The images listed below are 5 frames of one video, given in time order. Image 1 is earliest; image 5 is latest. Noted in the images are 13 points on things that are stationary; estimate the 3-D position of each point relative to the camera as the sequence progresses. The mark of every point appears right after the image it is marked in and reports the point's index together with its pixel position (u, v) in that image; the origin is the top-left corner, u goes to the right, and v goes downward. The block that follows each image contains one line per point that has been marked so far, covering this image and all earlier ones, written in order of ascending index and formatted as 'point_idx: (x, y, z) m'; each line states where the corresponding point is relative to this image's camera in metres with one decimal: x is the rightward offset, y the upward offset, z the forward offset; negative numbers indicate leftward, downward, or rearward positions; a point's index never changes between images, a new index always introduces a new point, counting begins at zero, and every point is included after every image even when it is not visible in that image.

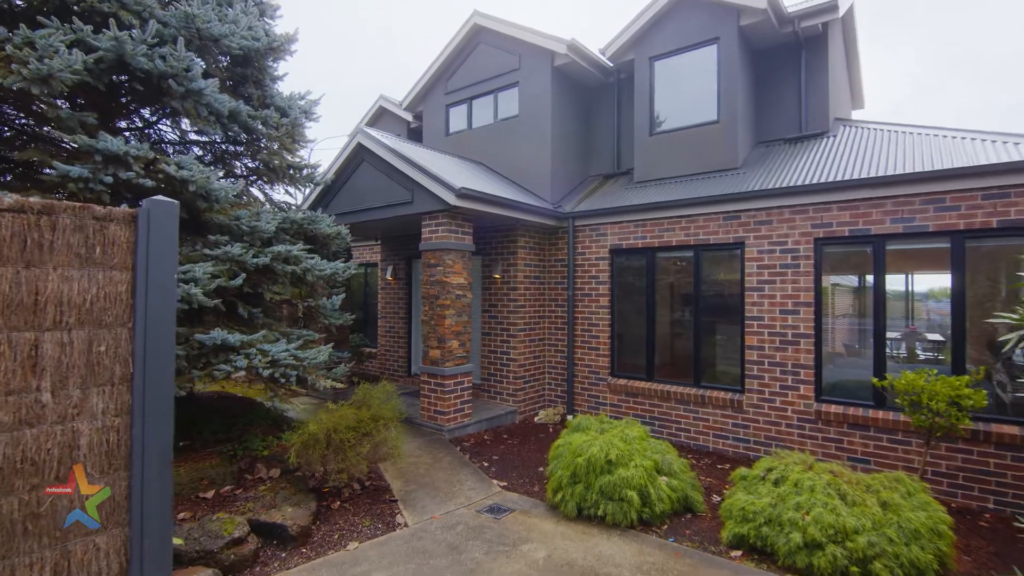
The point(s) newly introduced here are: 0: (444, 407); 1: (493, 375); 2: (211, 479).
0: (-0.9, -1.5, +6.6) m
1: (-0.3, -1.4, +8.0) m
2: (-2.4, -1.5, +4.2) m
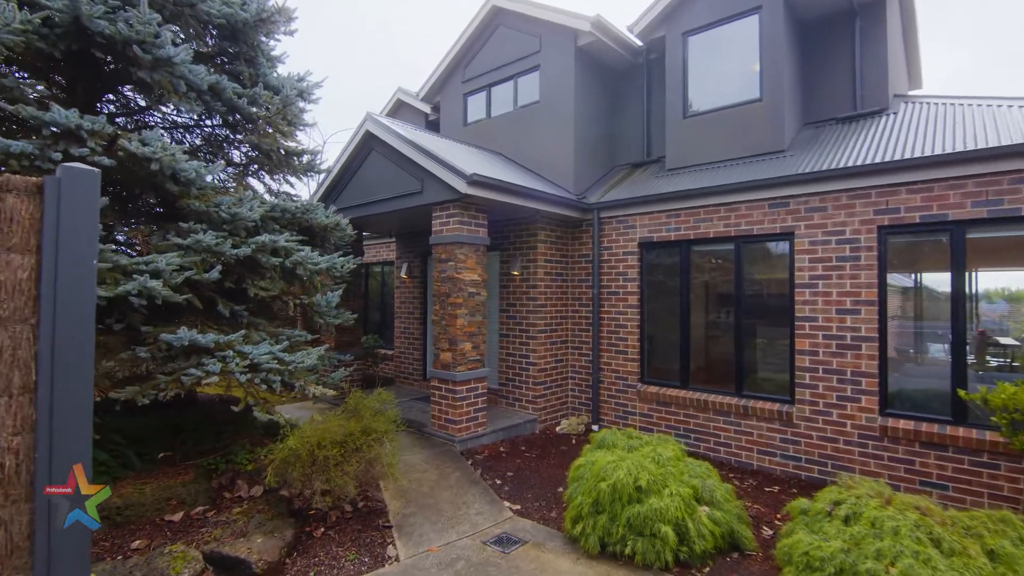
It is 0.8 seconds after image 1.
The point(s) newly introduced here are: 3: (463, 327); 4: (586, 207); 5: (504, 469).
0: (-0.7, -1.5, +6.0) m
1: (0.0, -1.3, +7.4) m
2: (-2.4, -1.5, +3.7) m
3: (-0.6, -0.5, +6.1) m
4: (+1.1, +1.2, +7.3) m
5: (-0.1, -1.9, +5.4) m
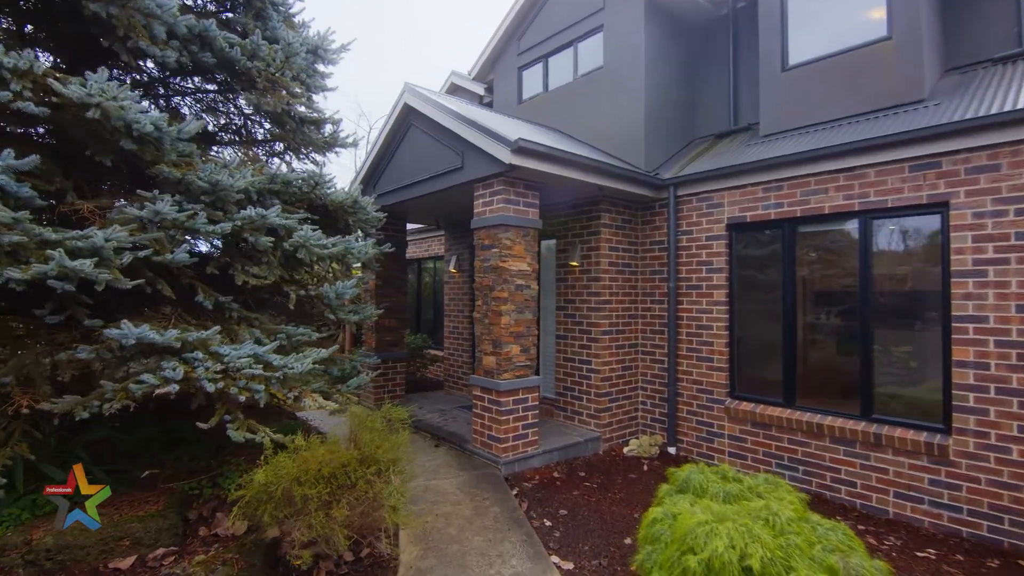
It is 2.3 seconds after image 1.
0: (-0.1, -1.4, +5.0) m
1: (+0.7, -1.3, +6.3) m
2: (-2.1, -1.4, +2.9) m
3: (0.0, -0.4, +5.1) m
4: (+1.7, +1.2, +6.0) m
5: (+0.4, -1.8, +4.3) m
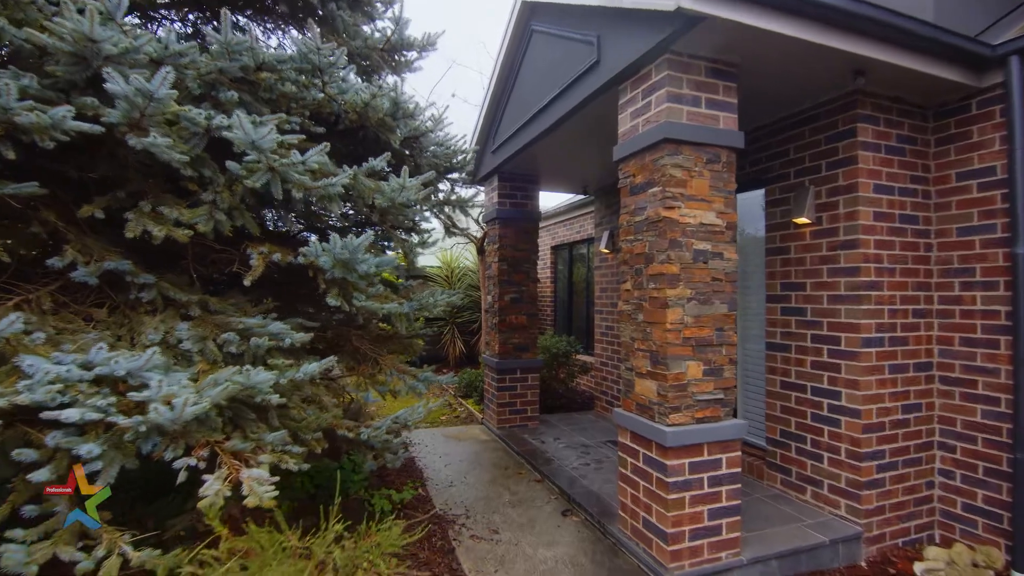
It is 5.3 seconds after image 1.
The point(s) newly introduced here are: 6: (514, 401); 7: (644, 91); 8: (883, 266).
0: (+0.8, -1.2, +2.8) m
1: (+2.0, -1.1, +3.7) m
2: (-1.8, -1.3, +1.4) m
3: (+0.9, -0.2, +2.8) m
4: (+2.9, +1.4, +3.1) m
5: (+1.0, -1.6, +1.9) m
6: (0.0, -1.2, +5.5) m
7: (+0.8, +1.1, +3.0) m
8: (+2.4, +0.1, +3.3) m
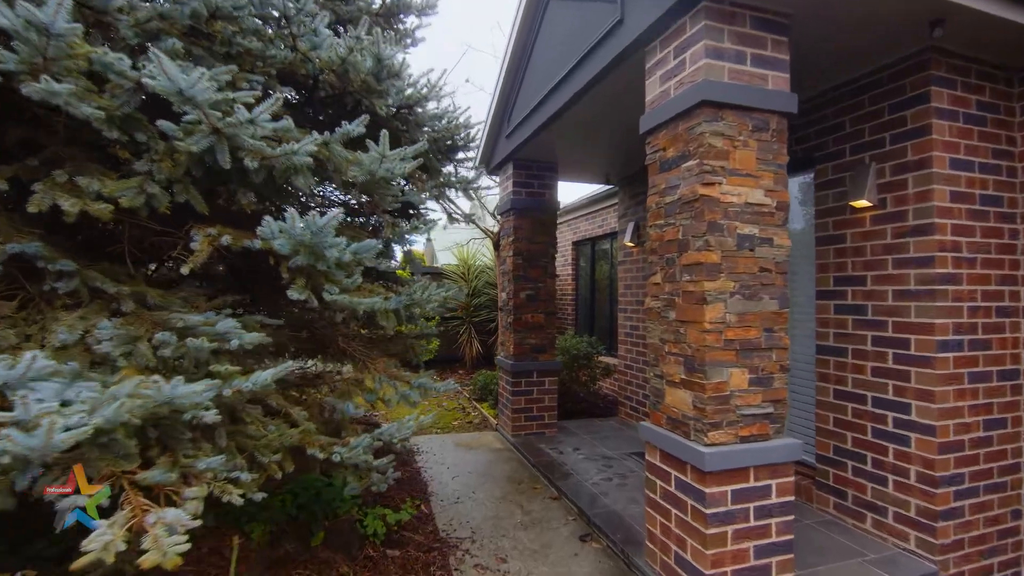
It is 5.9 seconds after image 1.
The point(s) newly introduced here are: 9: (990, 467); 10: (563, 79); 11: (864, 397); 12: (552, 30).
0: (+0.8, -1.2, +2.3) m
1: (+2.1, -1.0, +3.2) m
2: (-1.8, -1.2, +1.1) m
3: (+1.0, -0.2, +2.3) m
4: (+2.9, +1.5, +2.6) m
5: (+1.0, -1.6, +1.5) m
6: (+0.2, -1.2, +5.1) m
7: (+0.8, +1.2, +2.5) m
8: (+2.5, +0.2, +2.8) m
9: (+2.7, -1.0, +2.9) m
10: (+0.4, +1.5, +3.7) m
11: (+2.1, -0.6, +3.1) m
12: (+0.3, +2.0, +3.9) m
